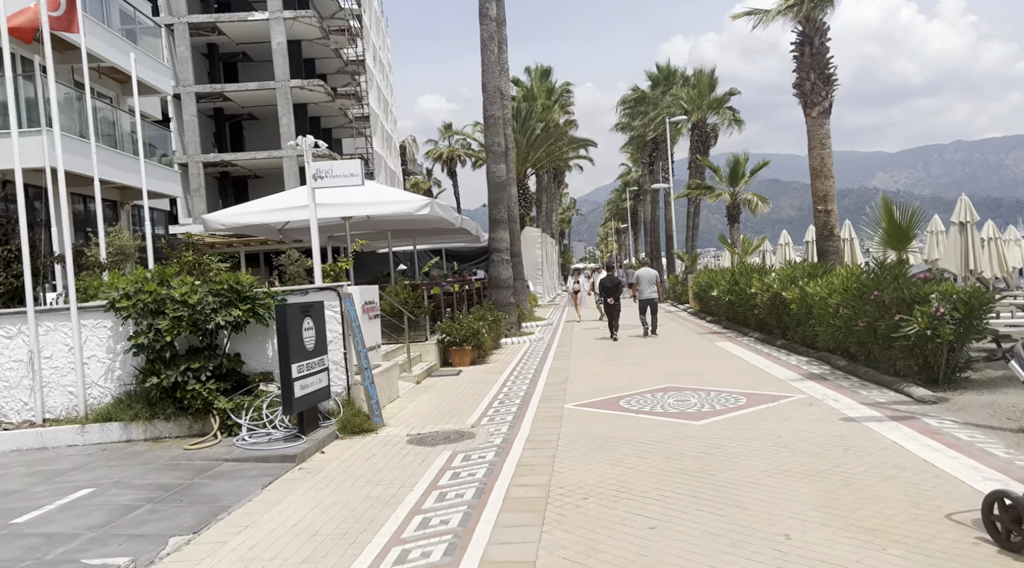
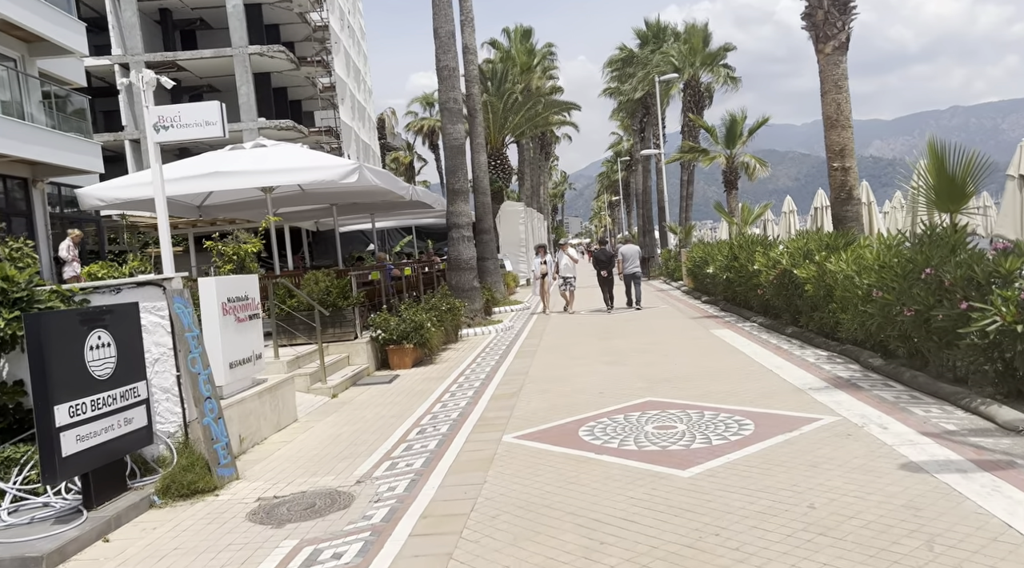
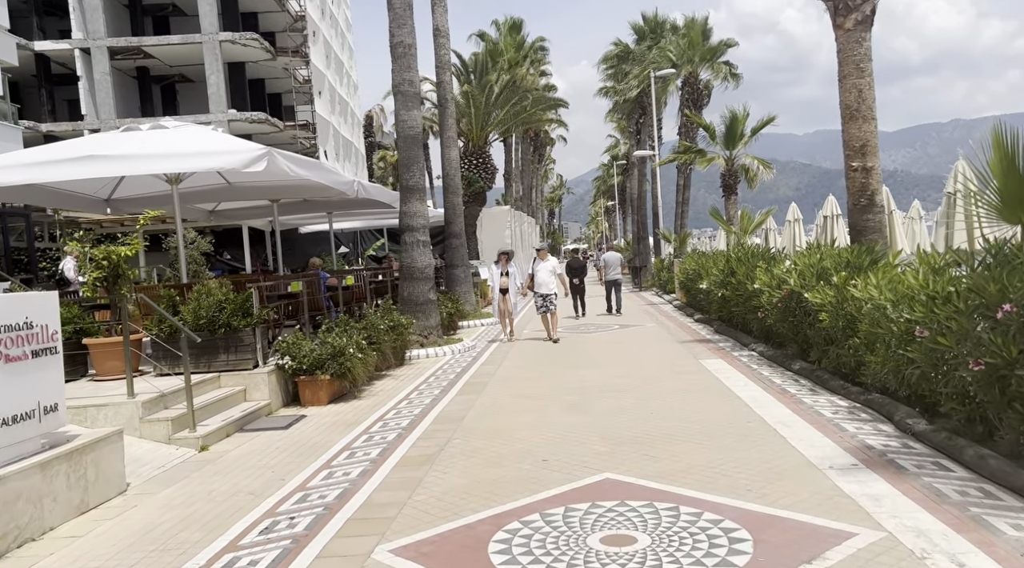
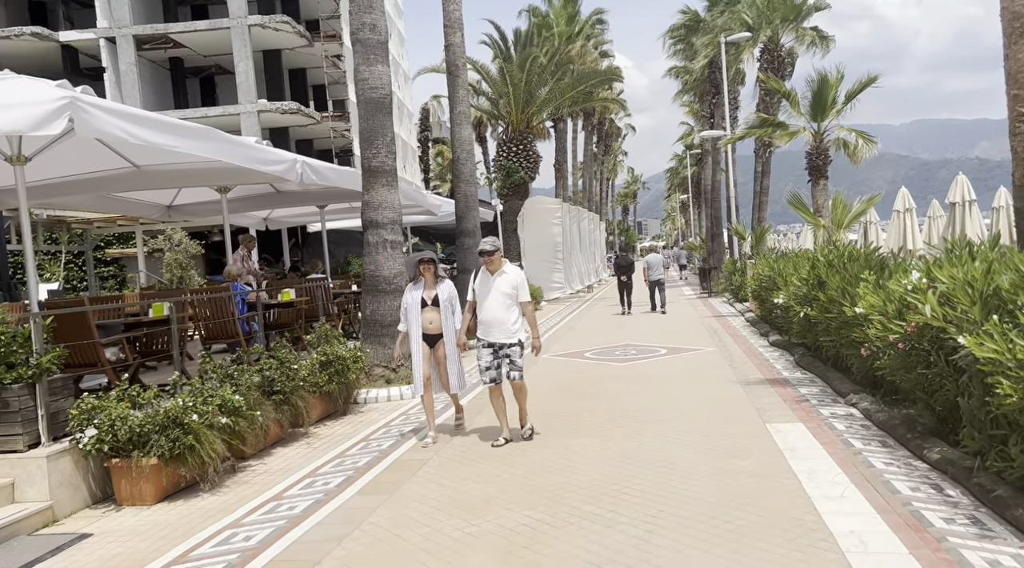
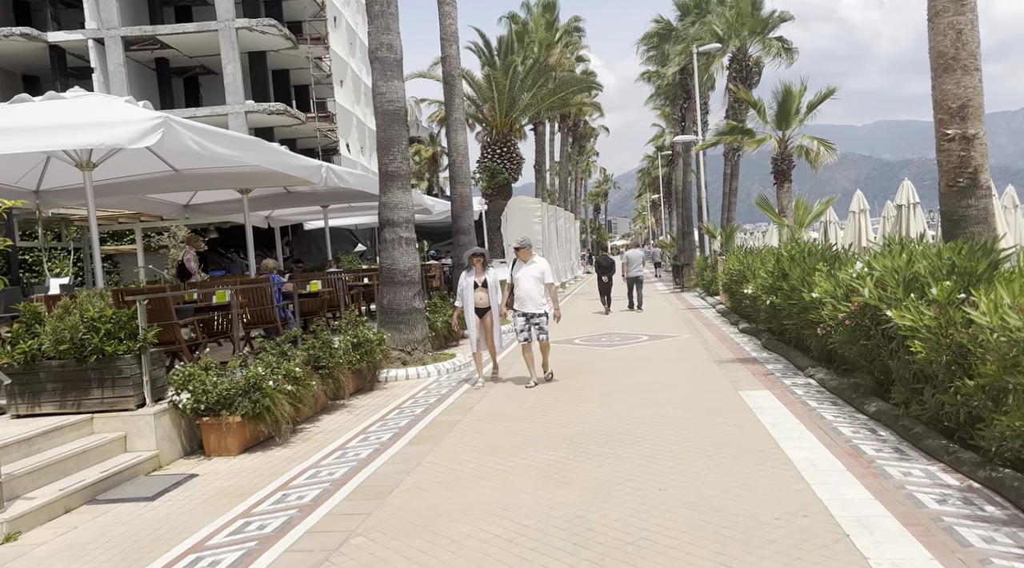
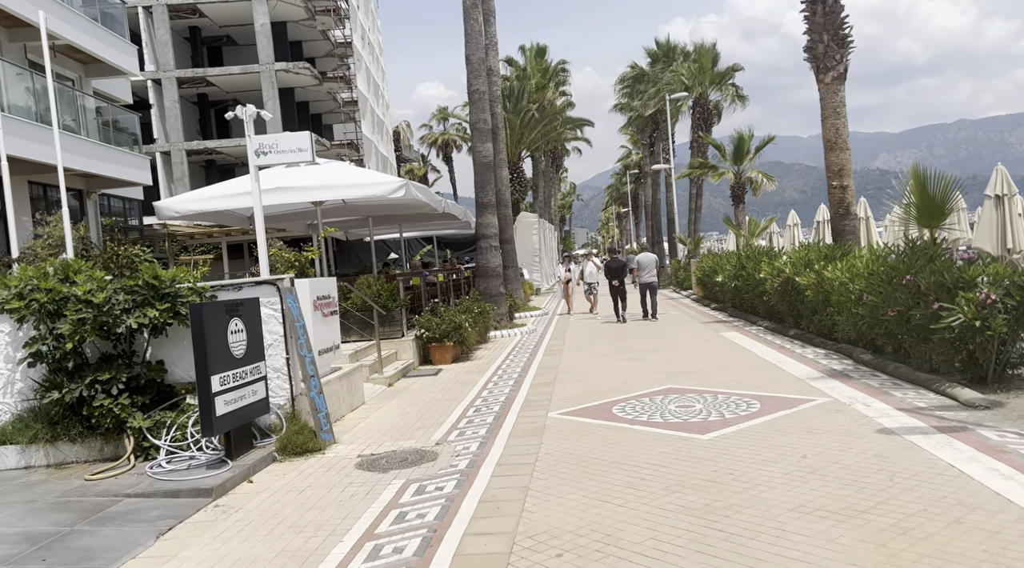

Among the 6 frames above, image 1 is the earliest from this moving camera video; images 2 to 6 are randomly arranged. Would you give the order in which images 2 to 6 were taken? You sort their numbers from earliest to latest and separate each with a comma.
6, 2, 3, 5, 4
